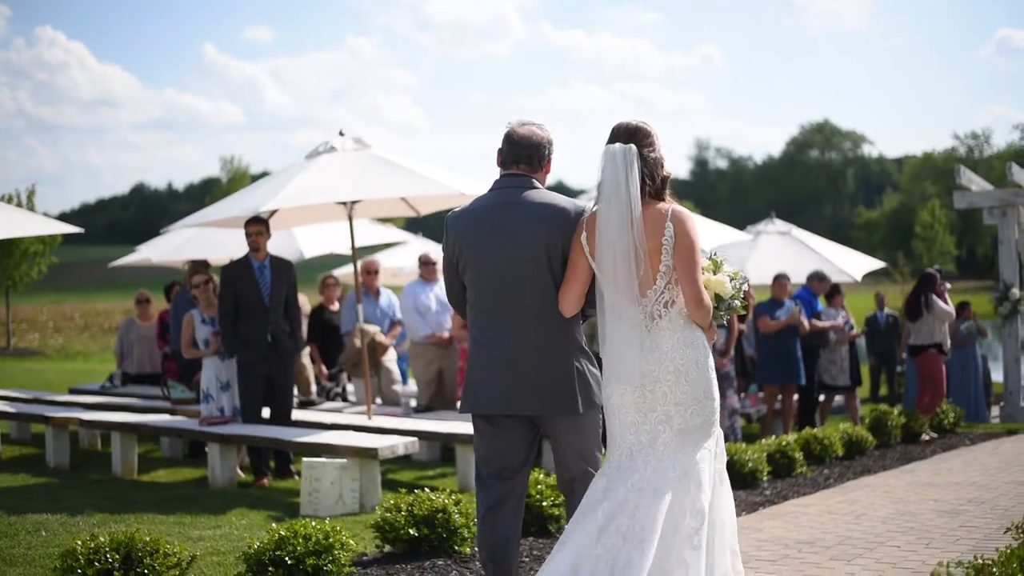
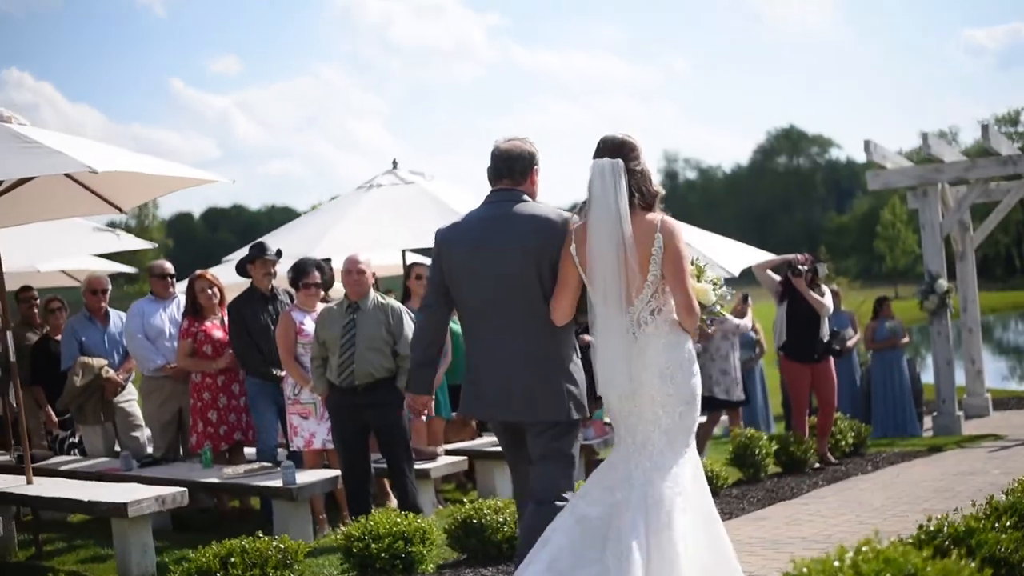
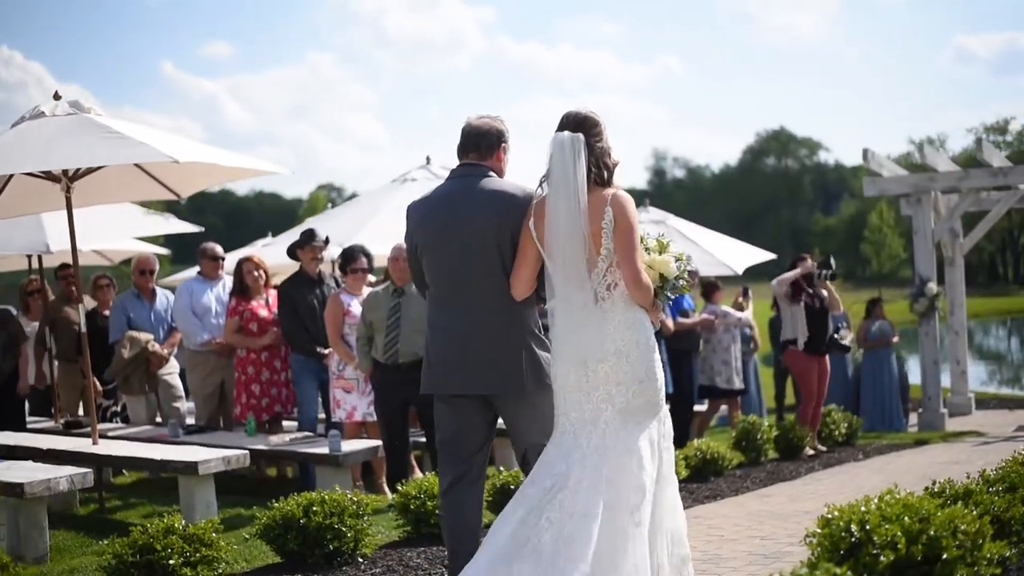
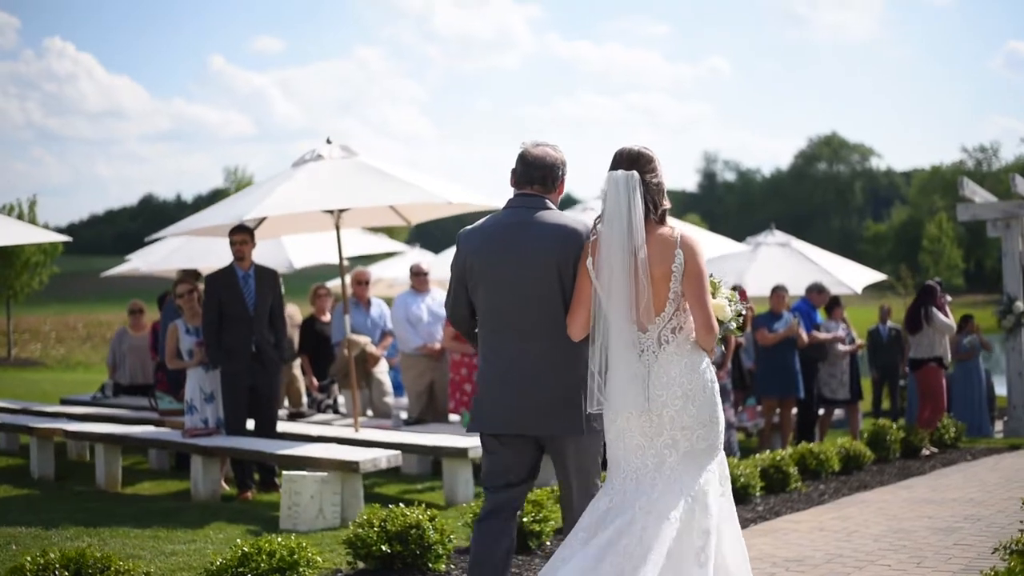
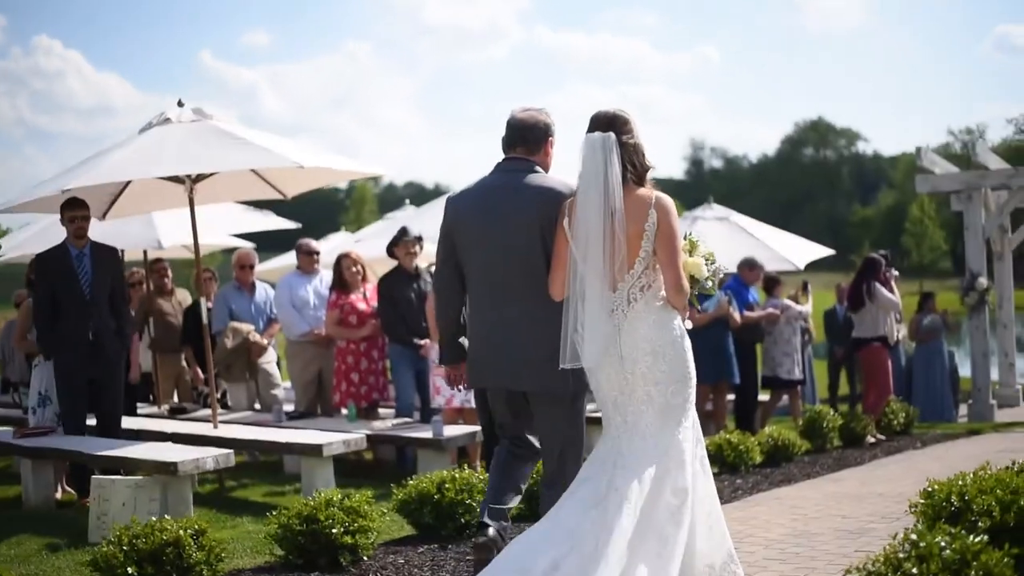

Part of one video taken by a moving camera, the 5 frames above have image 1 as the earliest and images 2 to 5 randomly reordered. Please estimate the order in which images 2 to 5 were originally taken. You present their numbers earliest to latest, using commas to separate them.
4, 5, 3, 2
